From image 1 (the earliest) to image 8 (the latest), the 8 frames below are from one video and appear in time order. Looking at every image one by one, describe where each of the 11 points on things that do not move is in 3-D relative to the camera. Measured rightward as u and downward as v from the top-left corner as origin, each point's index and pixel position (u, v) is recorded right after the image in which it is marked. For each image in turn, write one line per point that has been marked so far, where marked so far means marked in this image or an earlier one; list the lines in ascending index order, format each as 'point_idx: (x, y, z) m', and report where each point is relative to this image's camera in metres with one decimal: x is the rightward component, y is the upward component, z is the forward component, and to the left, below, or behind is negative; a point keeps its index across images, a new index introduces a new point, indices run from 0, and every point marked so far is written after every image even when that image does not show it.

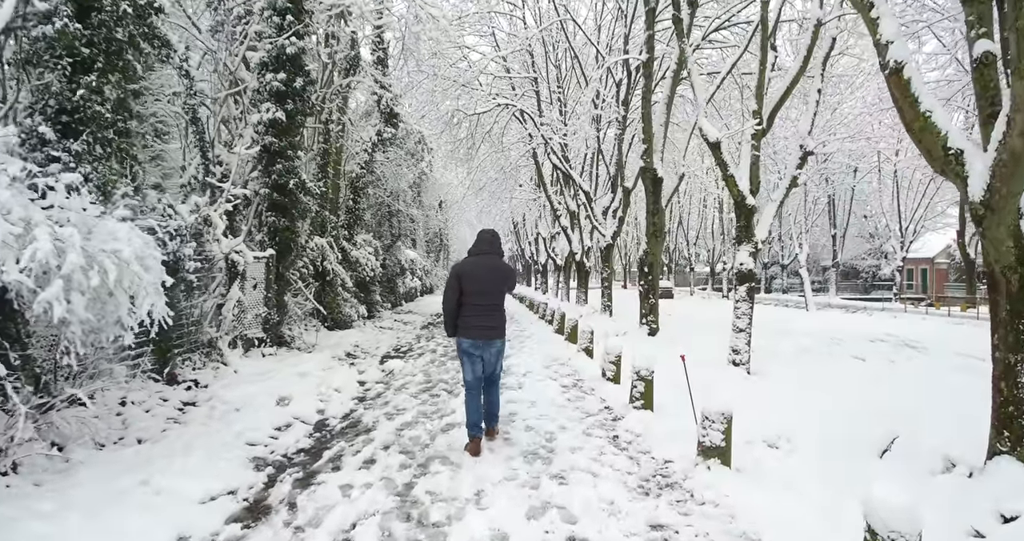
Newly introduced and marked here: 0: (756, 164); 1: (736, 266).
0: (+5.1, +2.2, +11.1) m
1: (+4.6, +0.1, +10.8) m
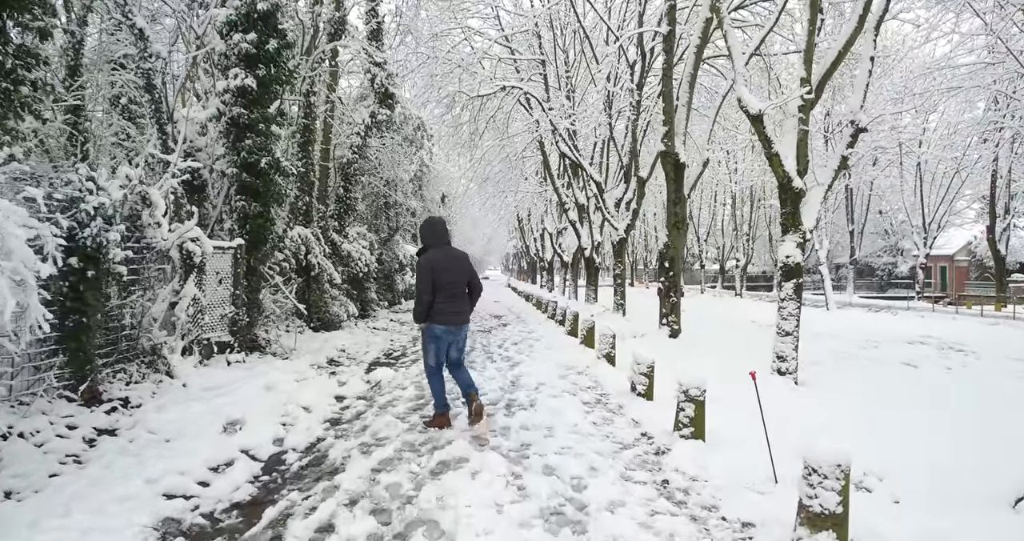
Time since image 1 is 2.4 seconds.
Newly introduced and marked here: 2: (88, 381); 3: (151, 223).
0: (+5.3, +2.3, +9.6) m
1: (+4.8, +0.2, +9.4) m
2: (-4.2, -1.1, +5.2) m
3: (-4.0, +0.5, +5.9) m
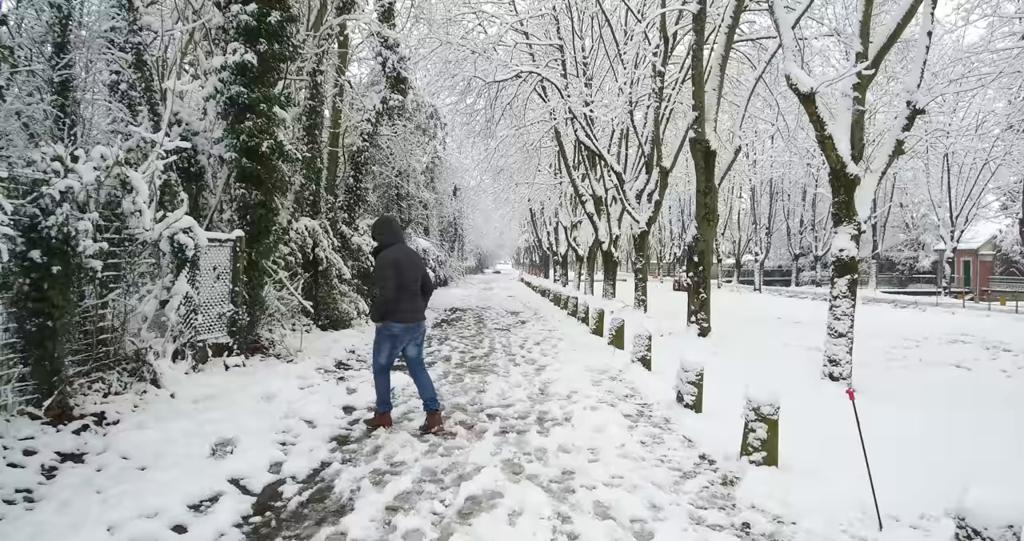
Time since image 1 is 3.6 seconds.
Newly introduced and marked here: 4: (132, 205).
0: (+5.7, +2.4, +8.7) m
1: (+5.2, +0.3, +8.5) m
2: (-3.9, -1.0, +4.5) m
3: (-3.7, +0.6, +5.2) m
4: (-3.7, +0.6, +5.1) m
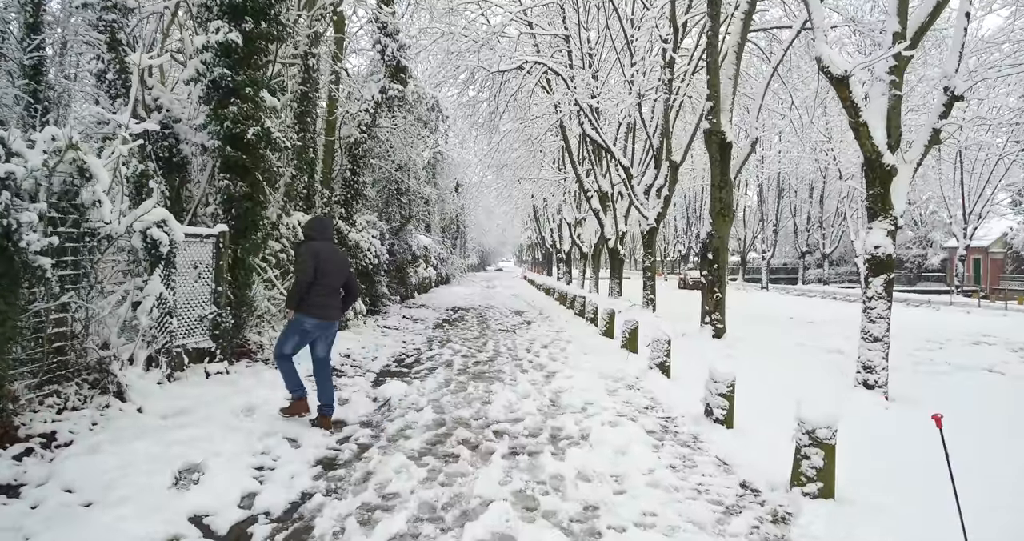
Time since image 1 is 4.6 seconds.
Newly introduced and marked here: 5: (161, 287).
0: (+5.8, +2.5, +8.0) m
1: (+5.3, +0.3, +7.8) m
2: (-3.8, -1.0, +3.9) m
3: (-3.6, +0.6, +4.5) m
4: (-3.6, +0.7, +4.5) m
5: (-3.7, -0.2, +5.5) m
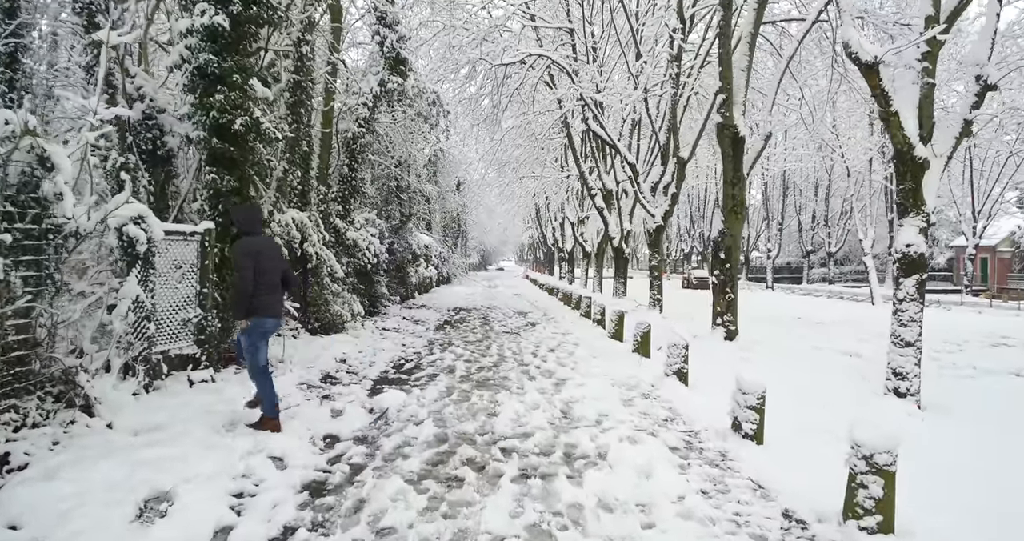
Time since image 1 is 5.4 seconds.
0: (+5.9, +2.5, +7.5) m
1: (+5.4, +0.3, +7.3) m
2: (-3.7, -1.0, +3.4) m
3: (-3.5, +0.6, +4.1) m
4: (-3.5, +0.6, +4.0) m
5: (-3.6, -0.2, +5.0) m
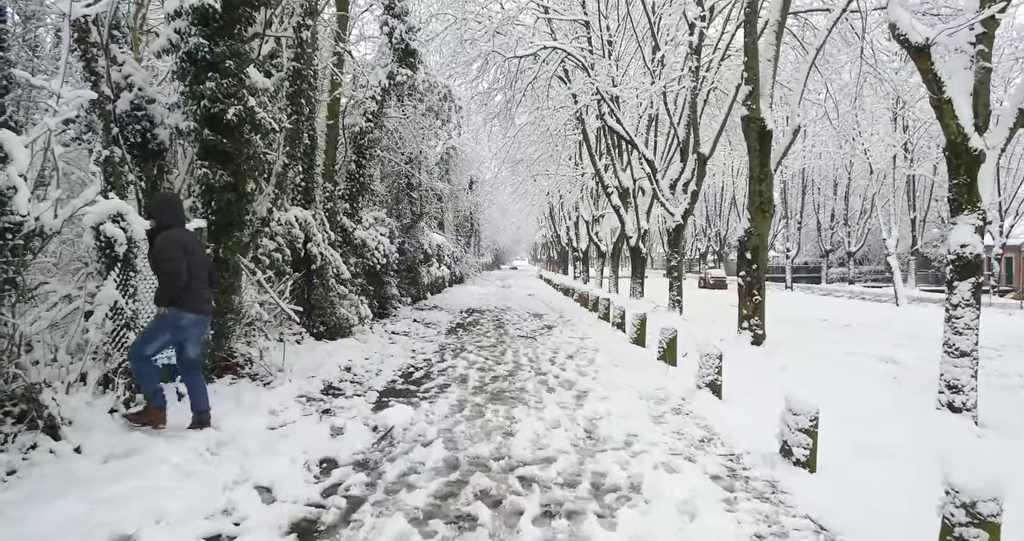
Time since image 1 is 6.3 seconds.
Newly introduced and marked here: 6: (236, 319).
0: (+6.1, +2.4, +6.8) m
1: (+5.6, +0.3, +6.6) m
2: (-3.6, -1.1, +2.9) m
3: (-3.4, +0.5, +3.6) m
4: (-3.4, +0.6, +3.5) m
5: (-3.4, -0.2, +4.5) m
6: (-3.3, -0.6, +6.4) m
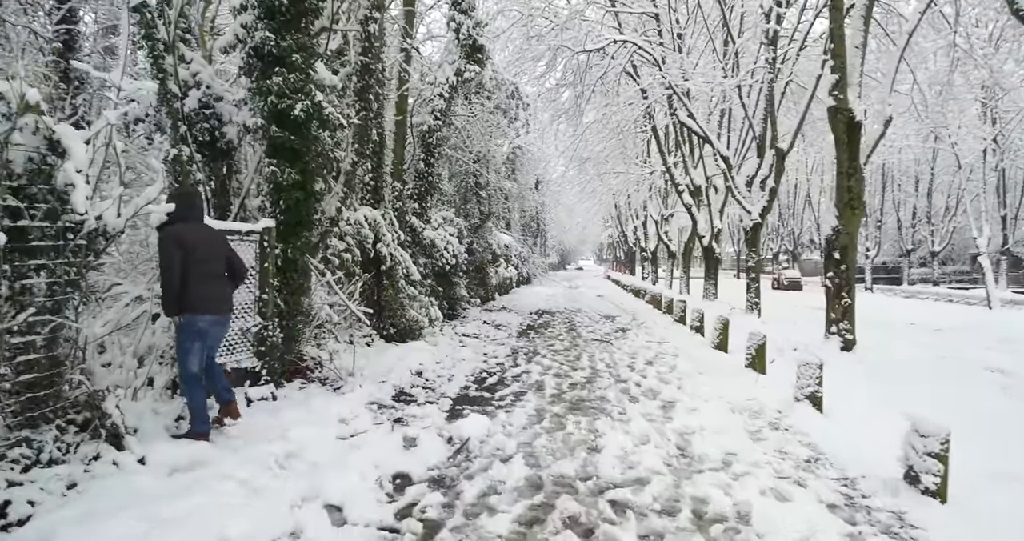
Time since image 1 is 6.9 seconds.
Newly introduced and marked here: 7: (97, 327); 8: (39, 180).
0: (+7.0, +2.5, +5.5) m
1: (+6.4, +0.3, +5.3) m
2: (-3.1, -1.1, +2.8) m
3: (-2.8, +0.5, +3.4) m
4: (-2.8, +0.6, +3.4) m
5: (-2.7, -0.2, +4.4) m
6: (-2.4, -0.6, +6.2) m
7: (-3.0, -0.4, +3.7) m
8: (-3.0, +0.6, +3.5) m
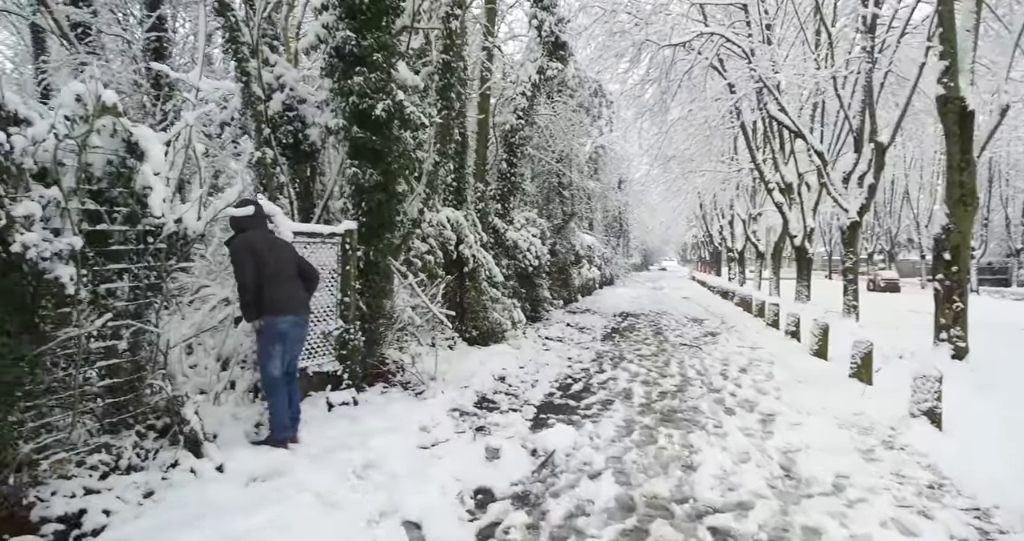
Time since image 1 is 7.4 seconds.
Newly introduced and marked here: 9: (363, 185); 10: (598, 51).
0: (+7.7, +2.5, +4.0) m
1: (+7.2, +0.3, +3.9) m
2: (-2.6, -1.1, +2.9) m
3: (-2.3, +0.5, +3.5) m
4: (-2.3, +0.6, +3.4) m
5: (-2.0, -0.2, +4.4) m
6: (-1.4, -0.6, +6.1) m
7: (-2.4, -0.4, +3.8) m
8: (-2.5, +0.5, +3.5) m
9: (-1.6, +0.9, +5.6) m
10: (+2.5, +6.7, +15.7) m
